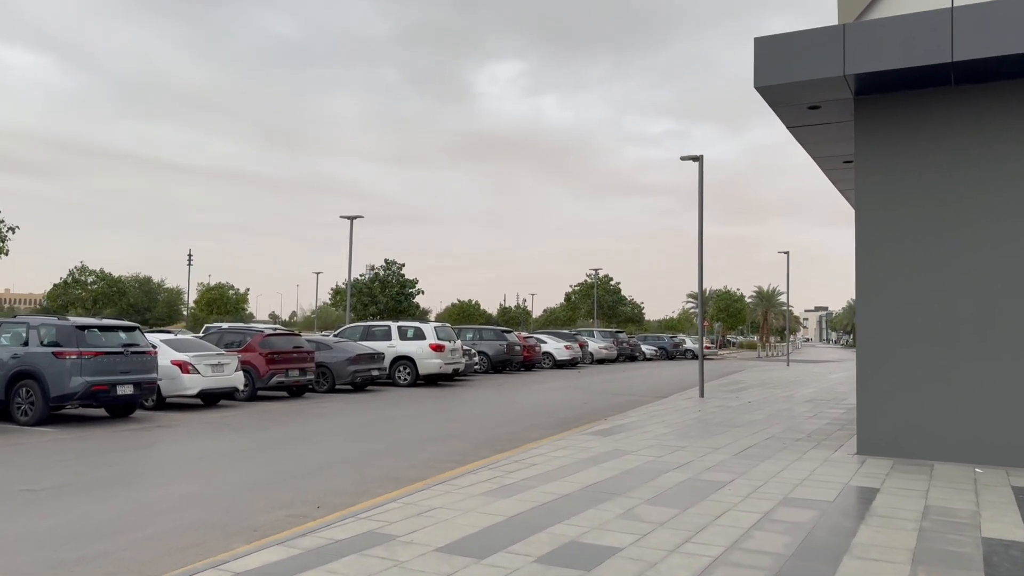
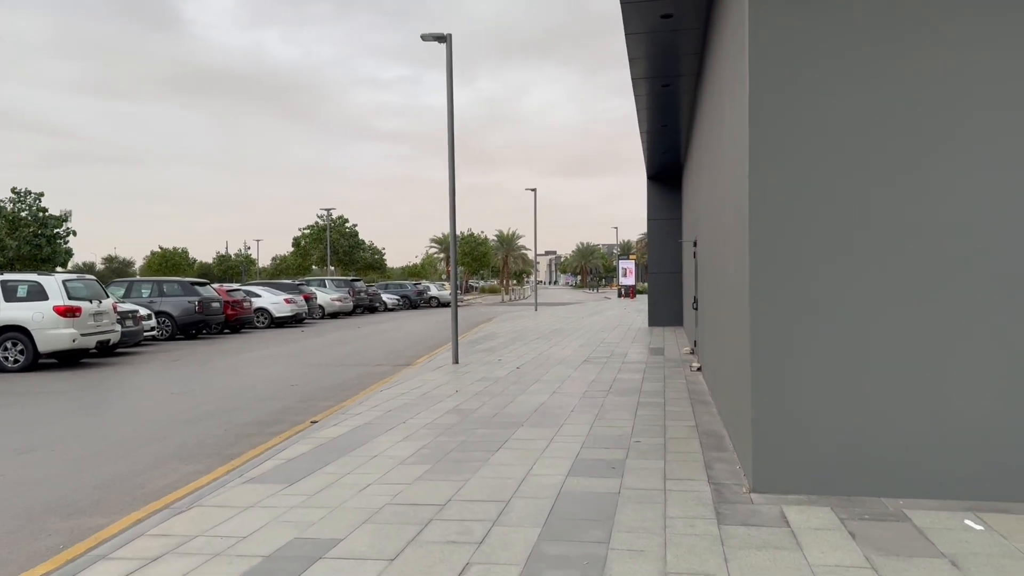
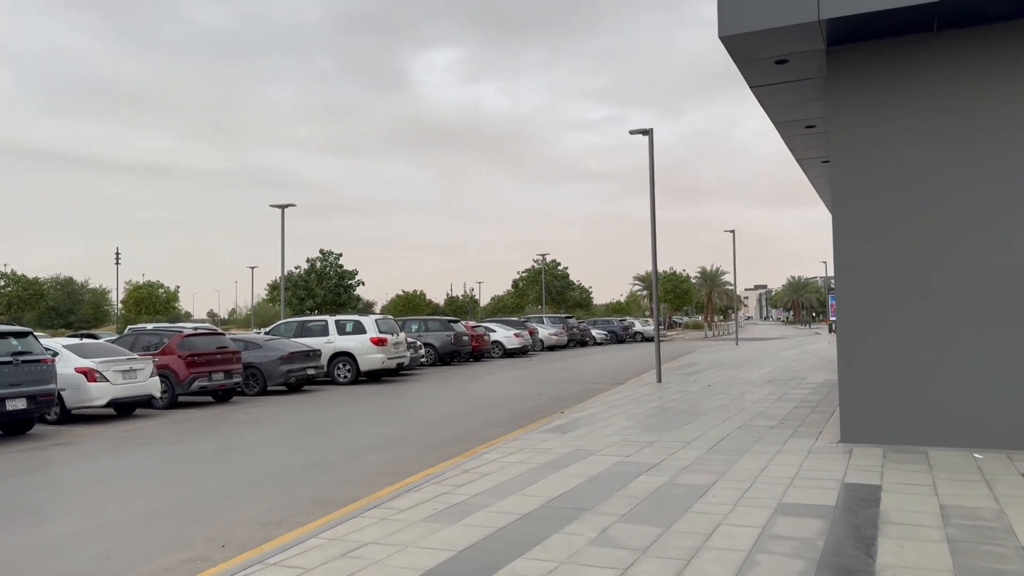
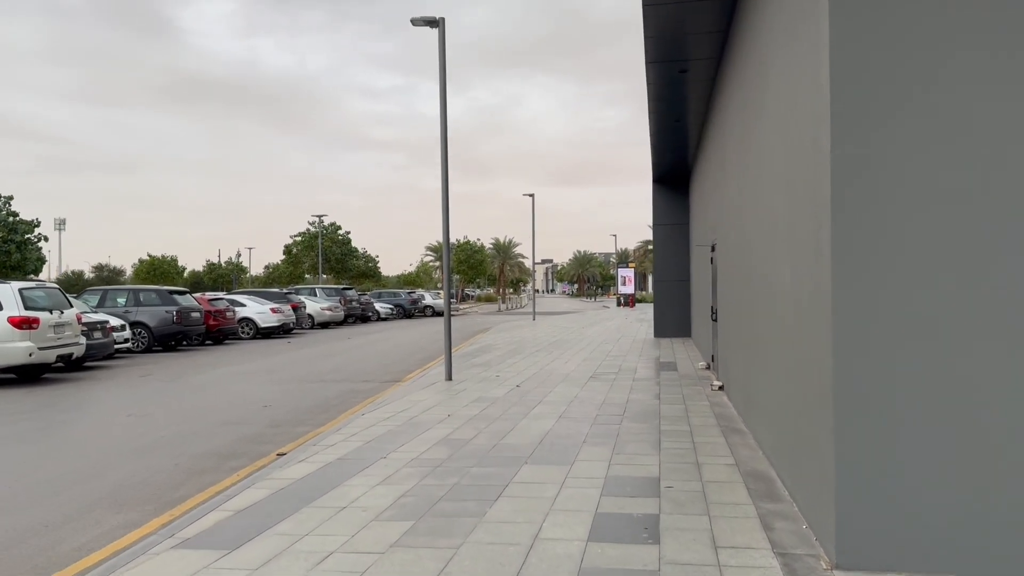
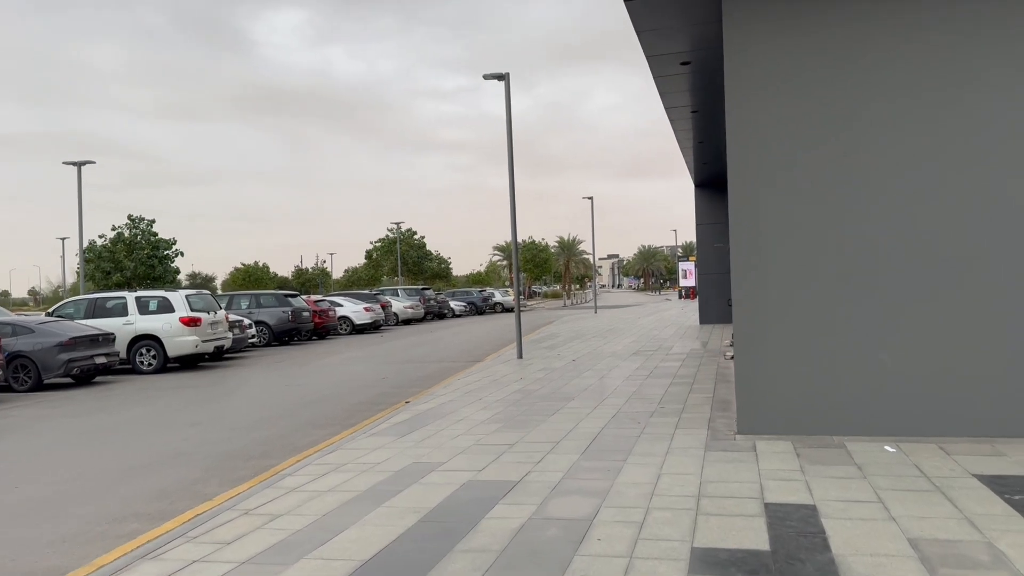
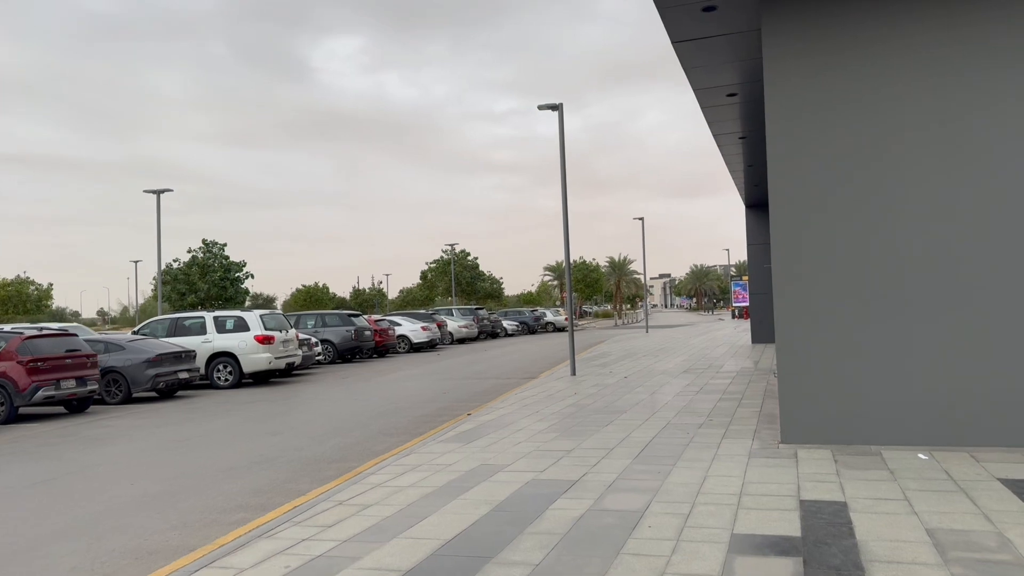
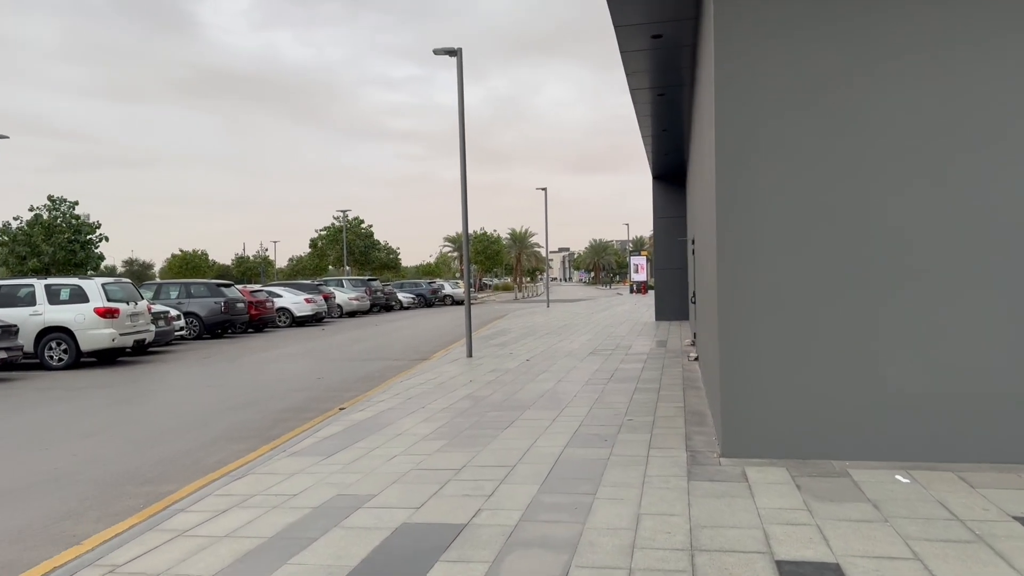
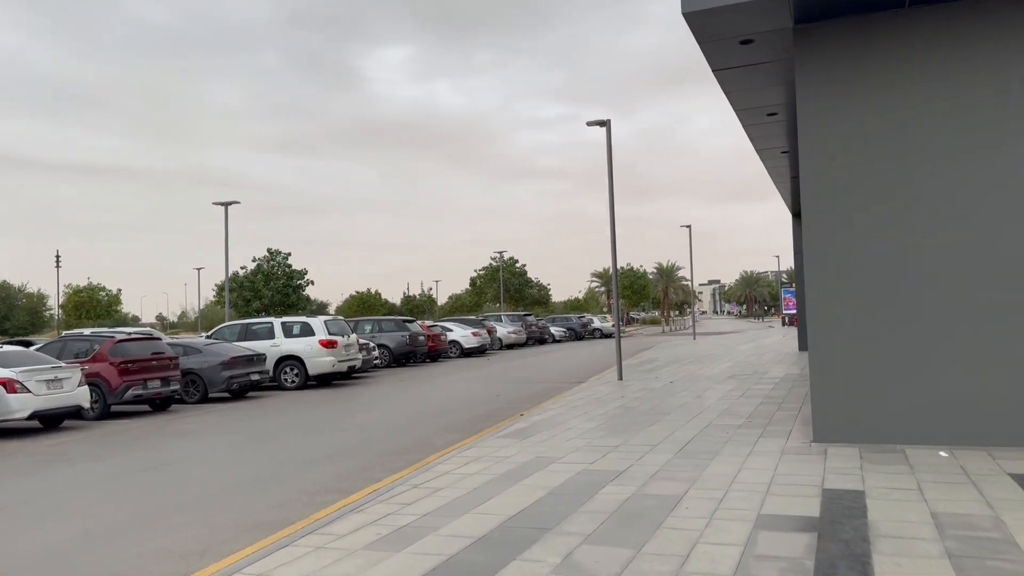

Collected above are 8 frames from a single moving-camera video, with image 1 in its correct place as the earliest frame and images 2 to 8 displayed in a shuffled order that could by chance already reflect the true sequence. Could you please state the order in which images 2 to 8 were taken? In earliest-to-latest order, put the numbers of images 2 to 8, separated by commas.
3, 8, 6, 5, 7, 2, 4
